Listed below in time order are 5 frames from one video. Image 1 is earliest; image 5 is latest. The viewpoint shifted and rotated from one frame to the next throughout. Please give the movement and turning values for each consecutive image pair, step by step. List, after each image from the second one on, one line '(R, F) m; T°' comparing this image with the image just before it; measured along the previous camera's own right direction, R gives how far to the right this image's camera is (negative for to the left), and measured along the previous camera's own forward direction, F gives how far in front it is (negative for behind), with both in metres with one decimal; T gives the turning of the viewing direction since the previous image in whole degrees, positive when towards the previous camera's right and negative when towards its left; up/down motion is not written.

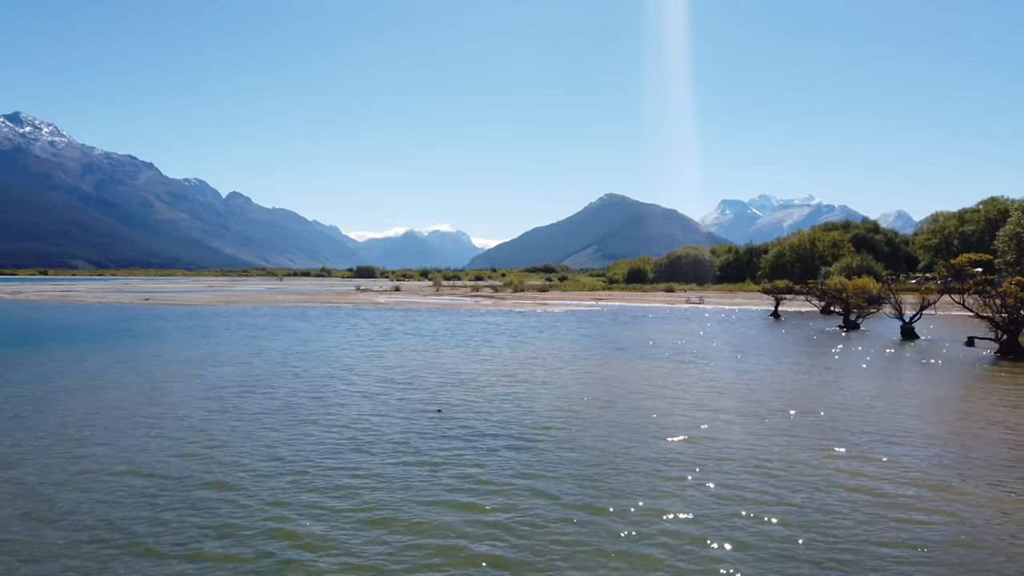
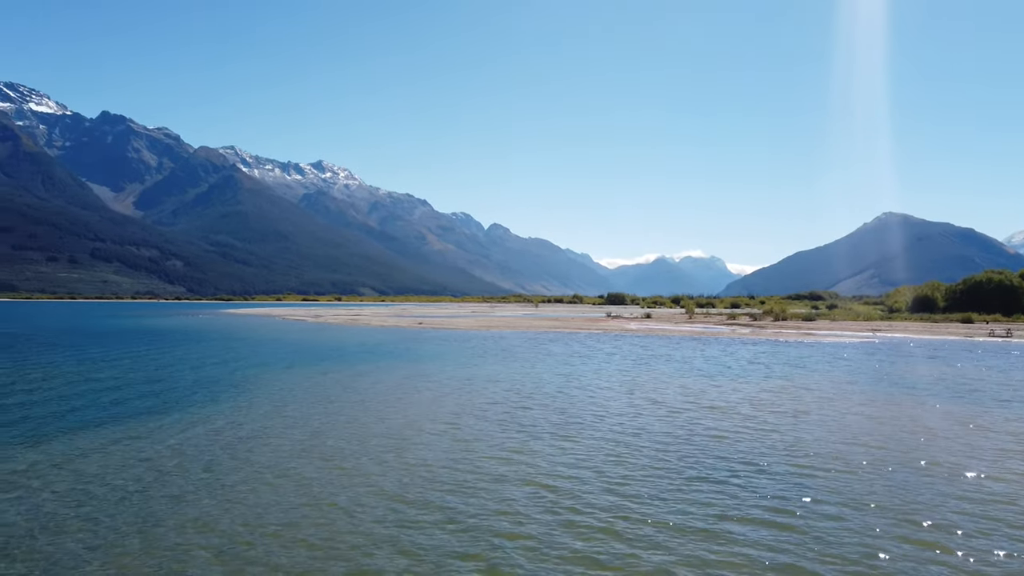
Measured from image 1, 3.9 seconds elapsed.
(-0.7, +0.1) m; -19°
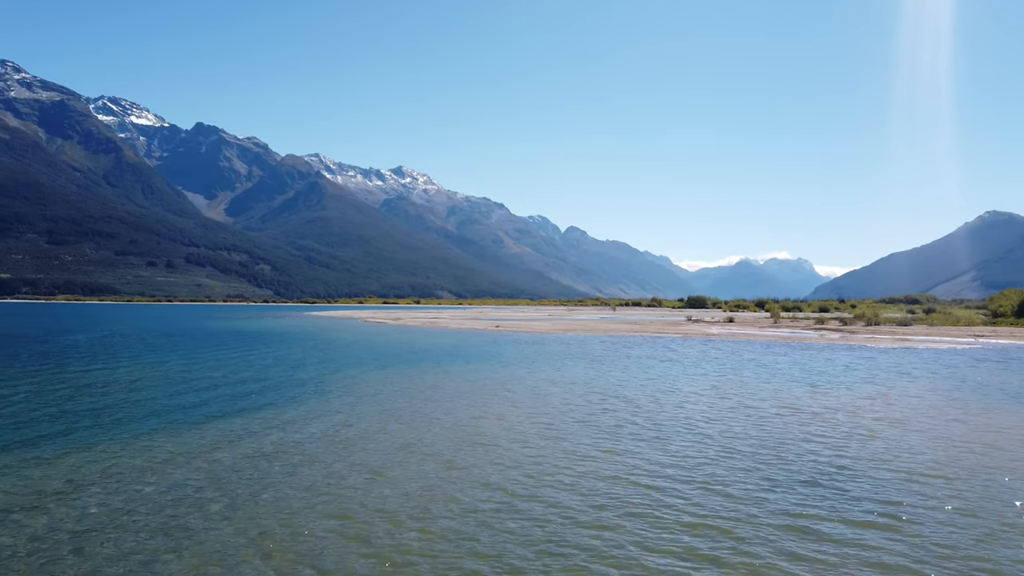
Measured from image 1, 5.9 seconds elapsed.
(-0.6, 0.0) m; -6°
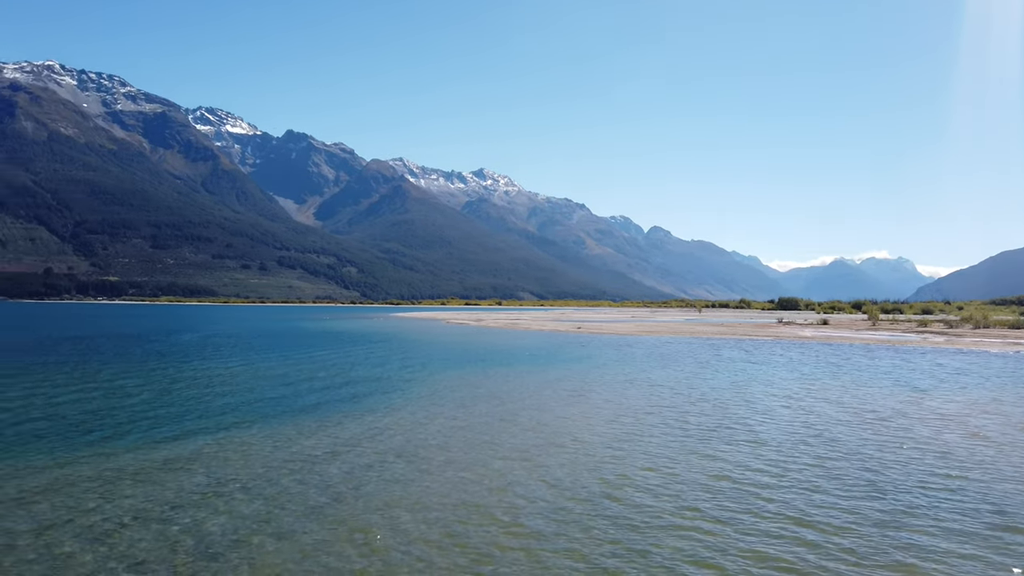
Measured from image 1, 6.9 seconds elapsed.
(-0.8, +0.2) m; -6°
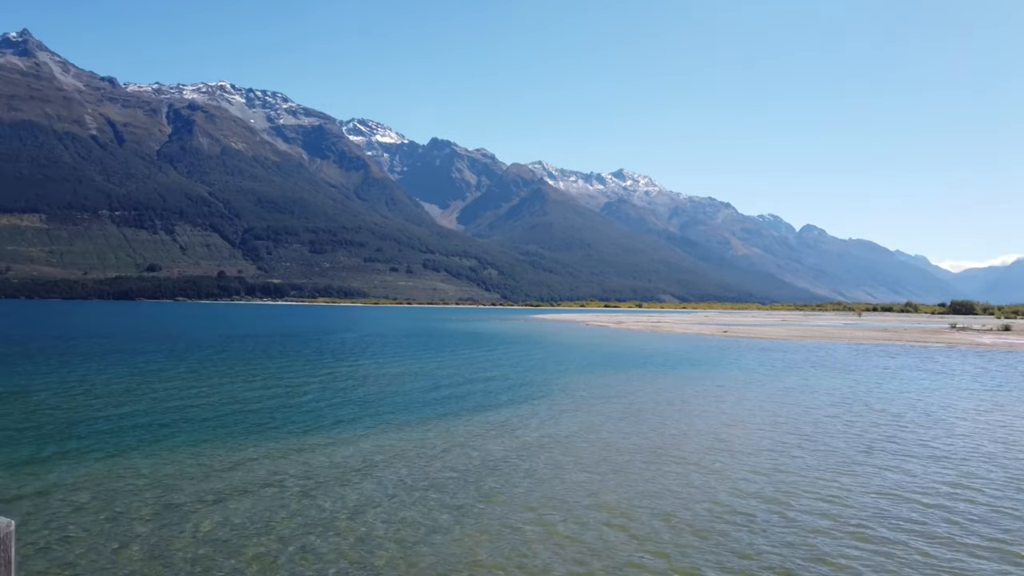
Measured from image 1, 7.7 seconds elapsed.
(-1.3, -0.1) m; -10°
